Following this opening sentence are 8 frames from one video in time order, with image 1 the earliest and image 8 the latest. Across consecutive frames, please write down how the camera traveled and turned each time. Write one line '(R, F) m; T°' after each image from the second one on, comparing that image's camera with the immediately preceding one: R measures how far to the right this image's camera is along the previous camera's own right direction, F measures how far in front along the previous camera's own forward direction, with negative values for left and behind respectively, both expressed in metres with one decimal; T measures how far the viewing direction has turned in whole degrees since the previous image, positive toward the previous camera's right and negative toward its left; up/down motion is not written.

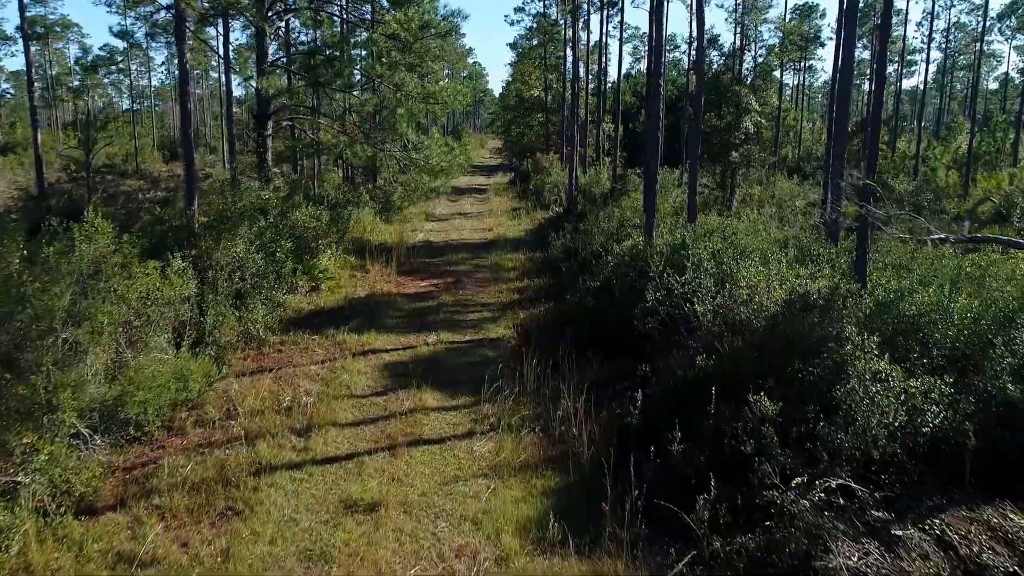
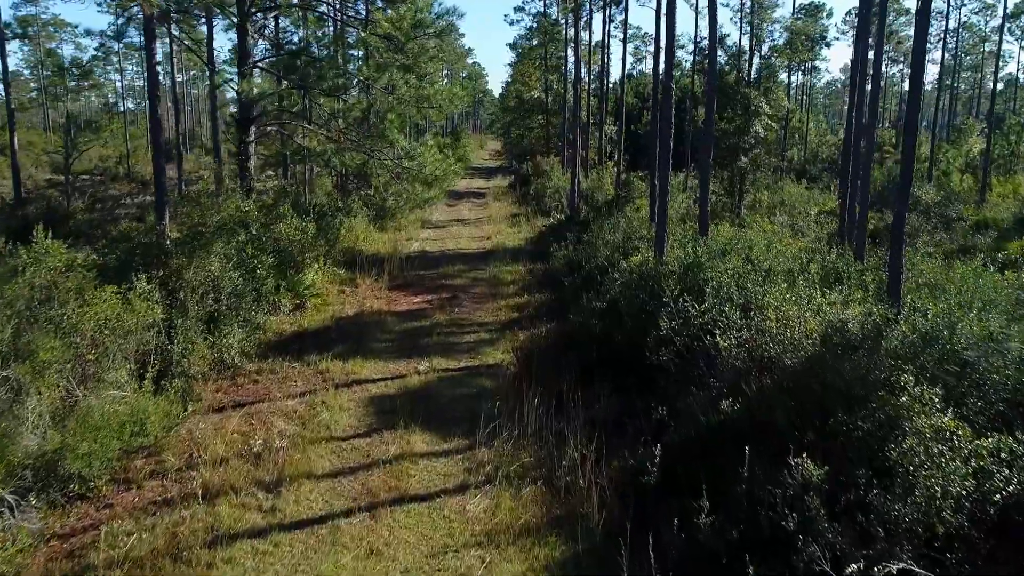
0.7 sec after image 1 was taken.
(0.0, +0.7) m; 0°
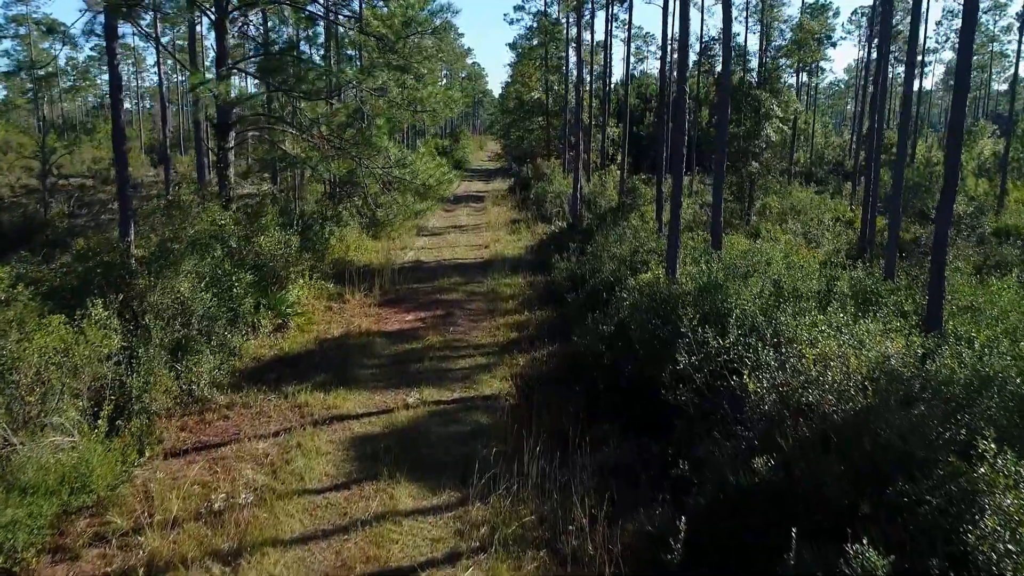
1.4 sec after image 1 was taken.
(0.0, +0.7) m; 0°
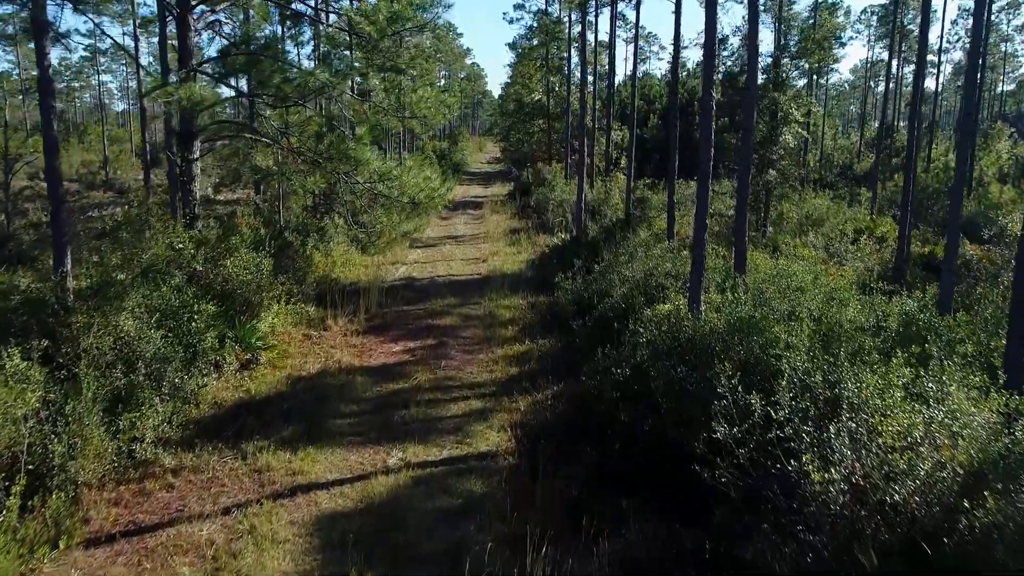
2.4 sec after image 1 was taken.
(0.0, +1.0) m; 0°
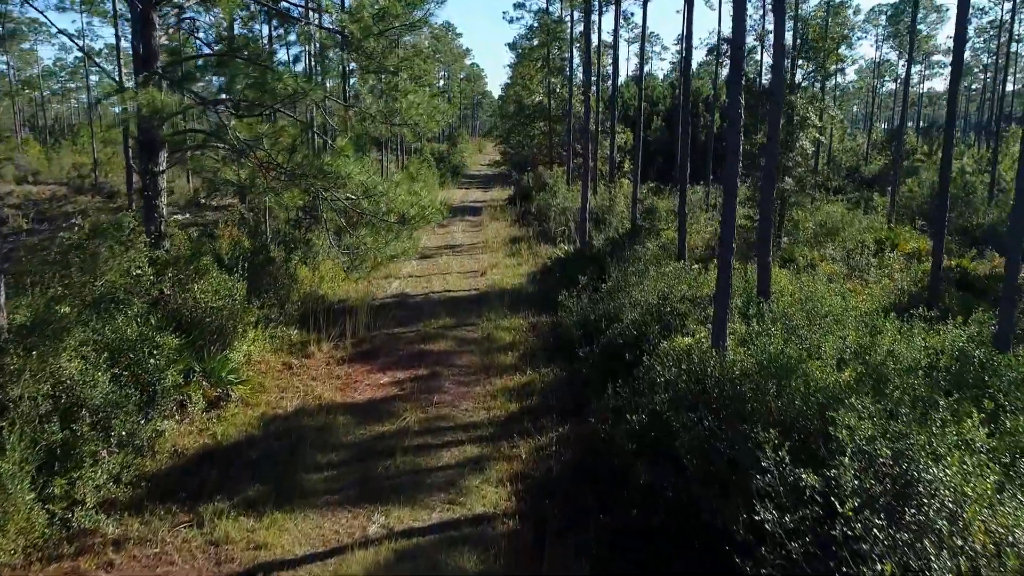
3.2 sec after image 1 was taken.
(0.0, +0.8) m; 0°
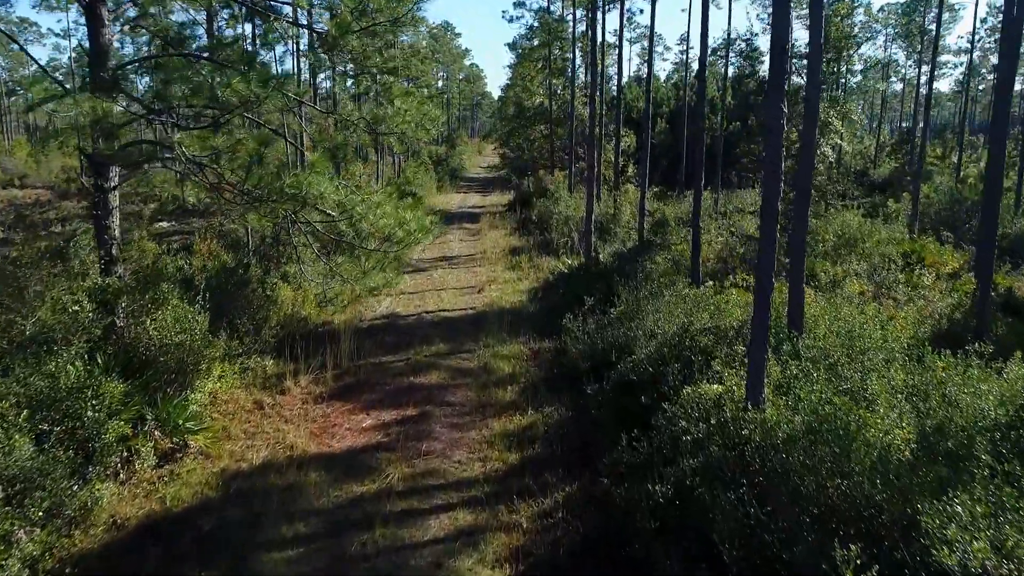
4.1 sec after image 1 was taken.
(0.0, +0.9) m; 0°
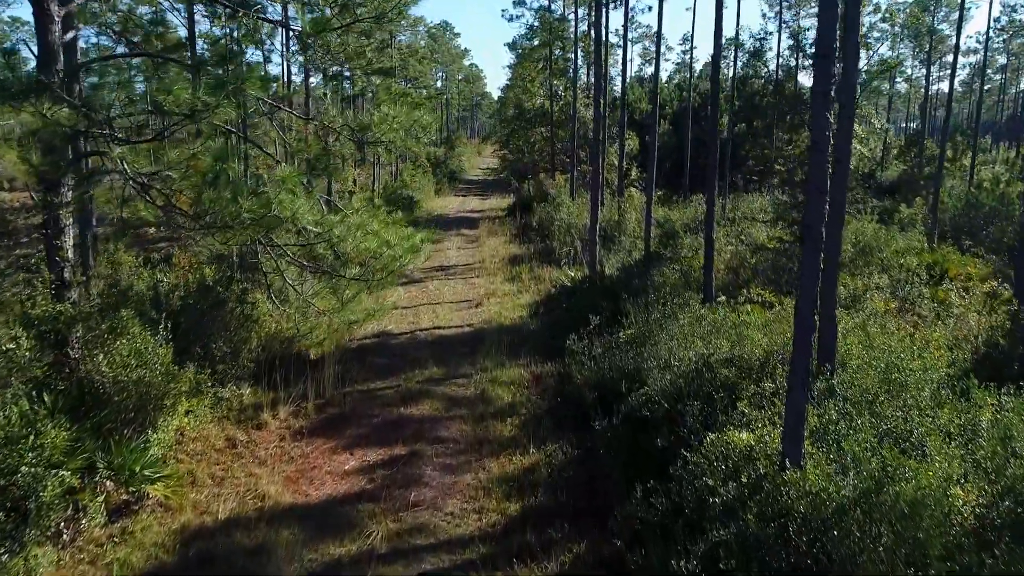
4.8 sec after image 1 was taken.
(0.0, +0.7) m; 0°
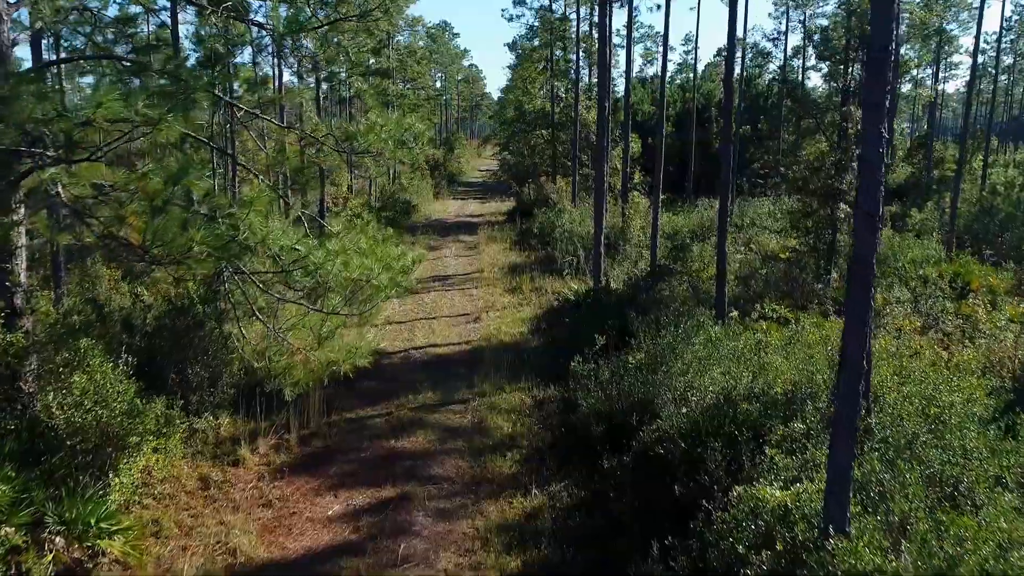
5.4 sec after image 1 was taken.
(0.0, +0.6) m; 0°
